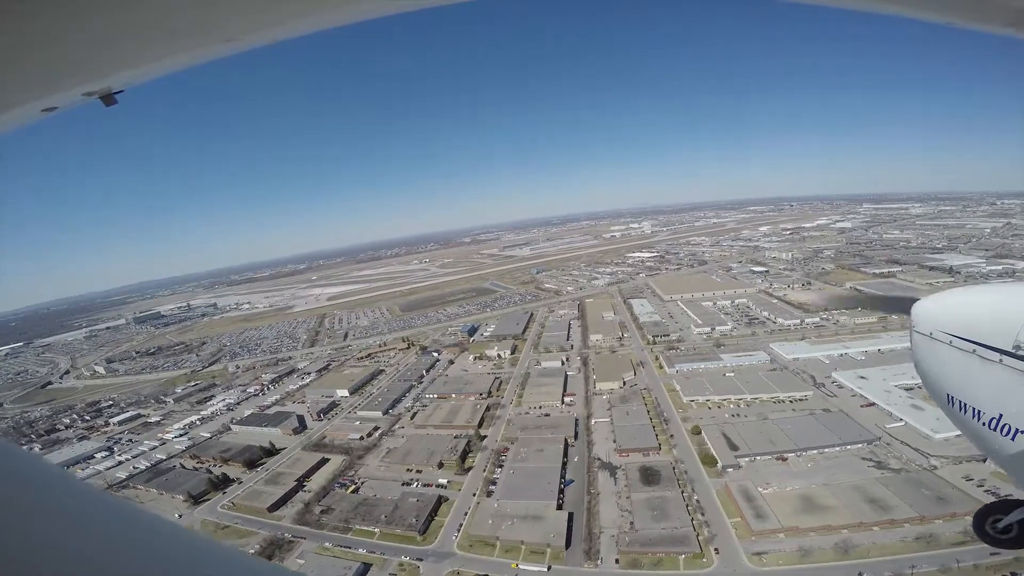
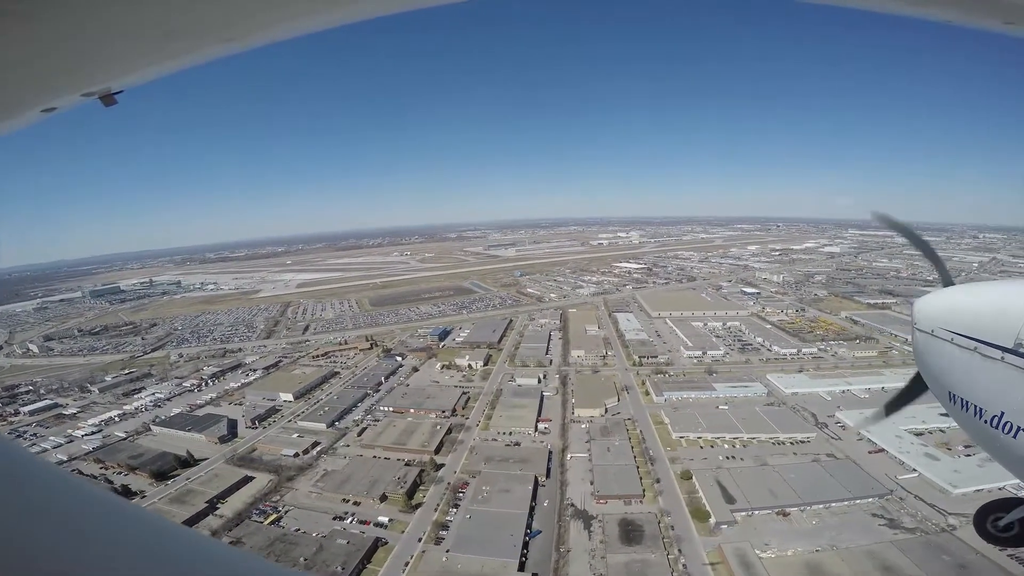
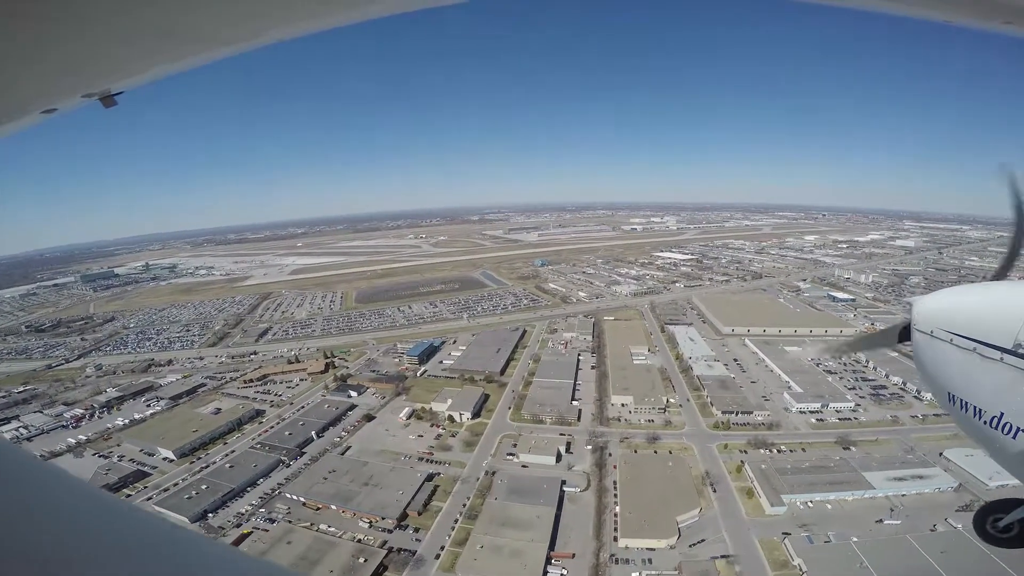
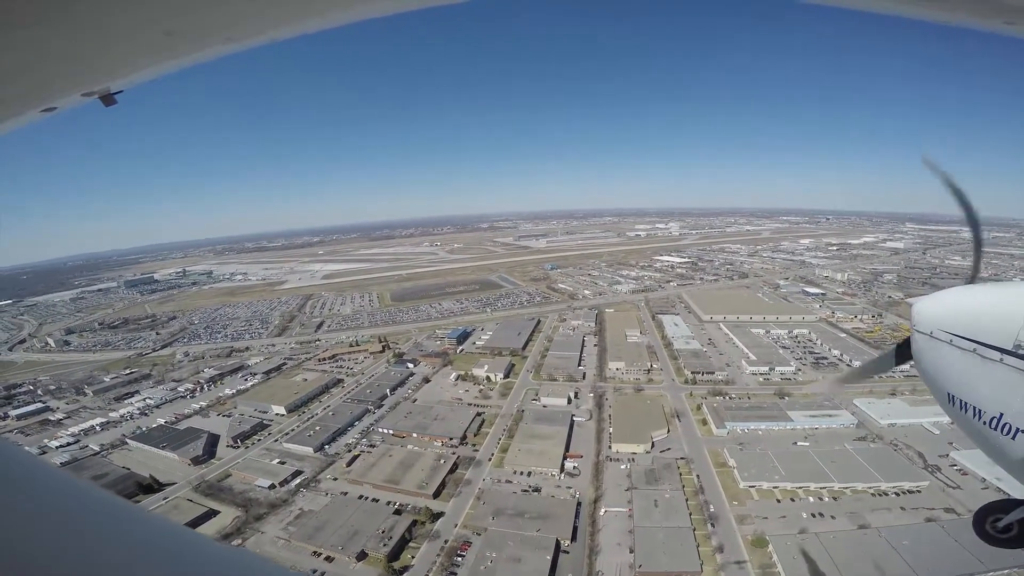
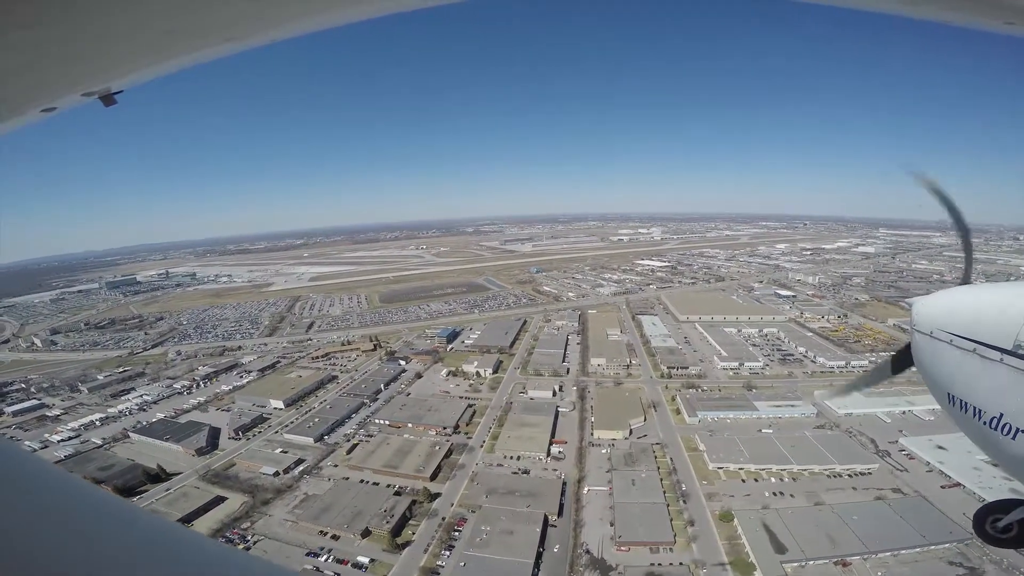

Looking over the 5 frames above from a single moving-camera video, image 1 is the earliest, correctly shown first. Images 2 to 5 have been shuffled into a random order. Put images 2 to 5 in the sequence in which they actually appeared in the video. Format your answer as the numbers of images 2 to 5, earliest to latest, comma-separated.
2, 5, 4, 3
